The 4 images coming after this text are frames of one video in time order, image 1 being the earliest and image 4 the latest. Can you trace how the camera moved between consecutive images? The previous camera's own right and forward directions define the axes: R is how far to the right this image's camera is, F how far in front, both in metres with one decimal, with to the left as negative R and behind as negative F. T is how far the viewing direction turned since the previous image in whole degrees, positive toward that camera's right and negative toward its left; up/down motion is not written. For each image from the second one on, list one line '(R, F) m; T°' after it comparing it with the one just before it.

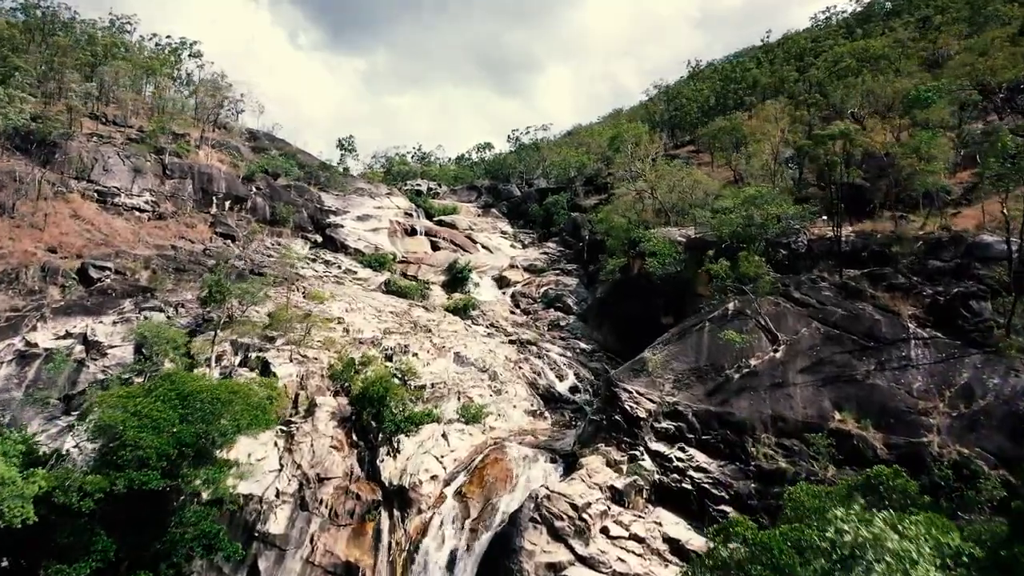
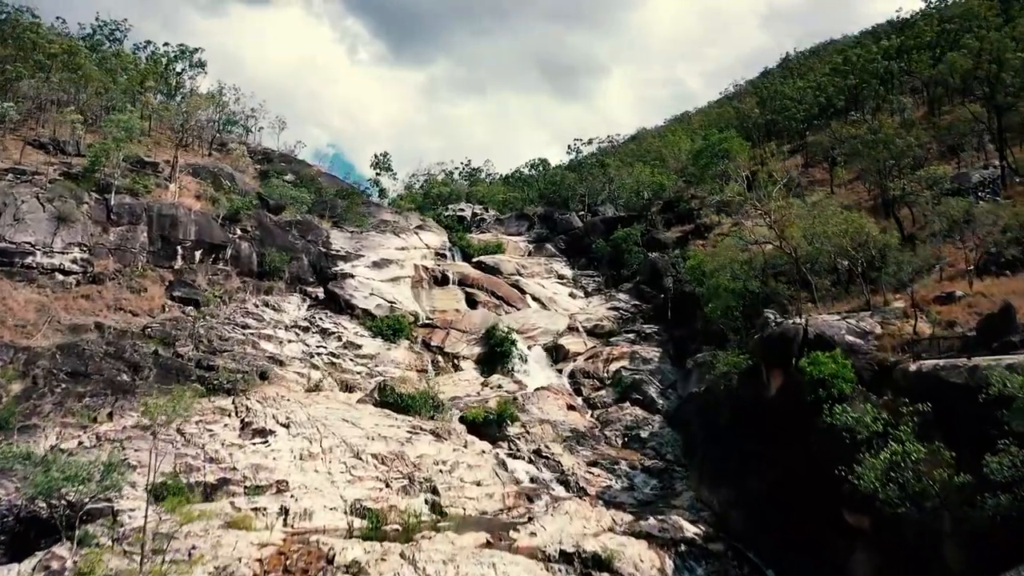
(+0.2, +11.0) m; -4°
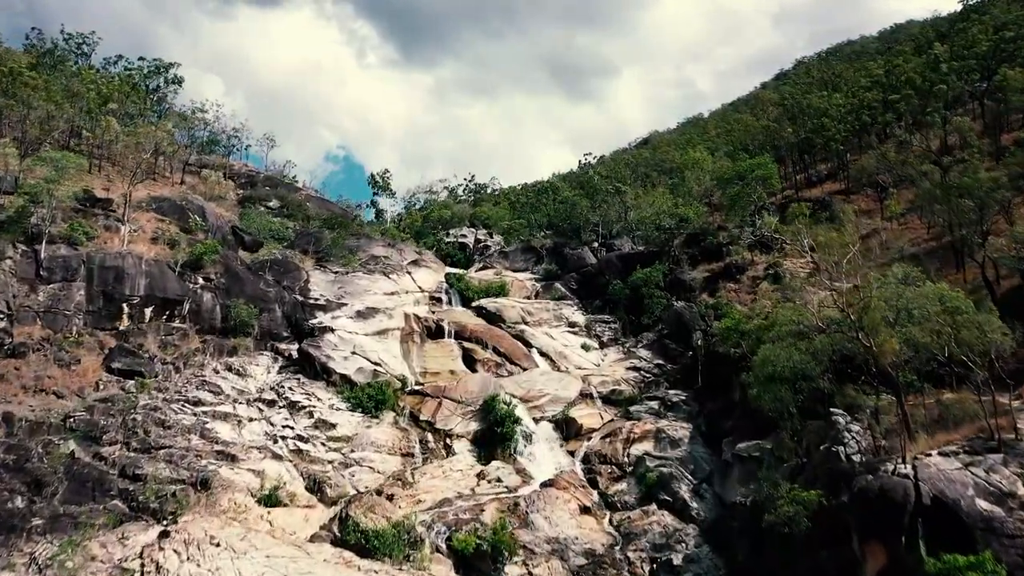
(+0.3, +4.9) m; -1°
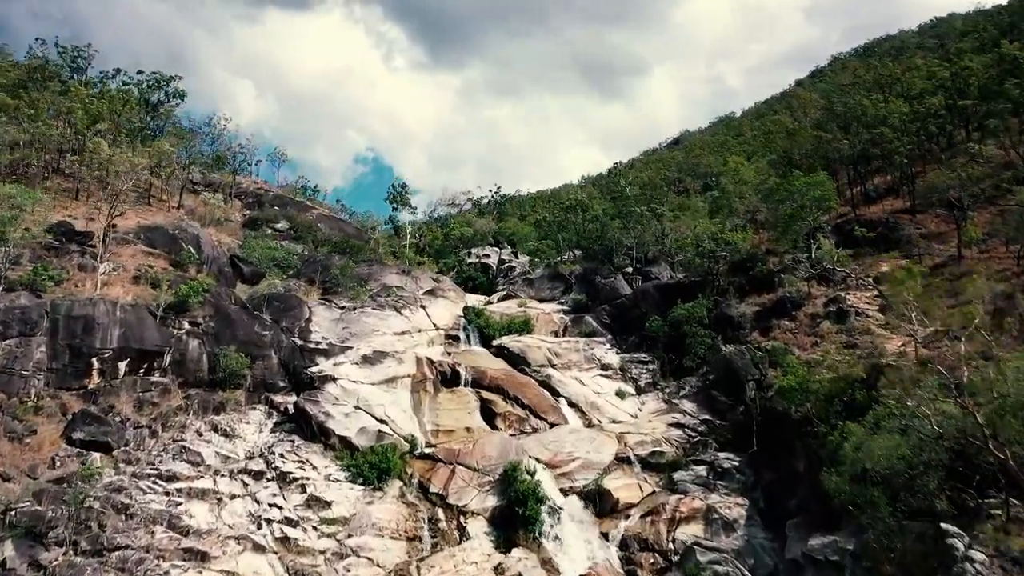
(+0.2, +3.8) m; -2°
